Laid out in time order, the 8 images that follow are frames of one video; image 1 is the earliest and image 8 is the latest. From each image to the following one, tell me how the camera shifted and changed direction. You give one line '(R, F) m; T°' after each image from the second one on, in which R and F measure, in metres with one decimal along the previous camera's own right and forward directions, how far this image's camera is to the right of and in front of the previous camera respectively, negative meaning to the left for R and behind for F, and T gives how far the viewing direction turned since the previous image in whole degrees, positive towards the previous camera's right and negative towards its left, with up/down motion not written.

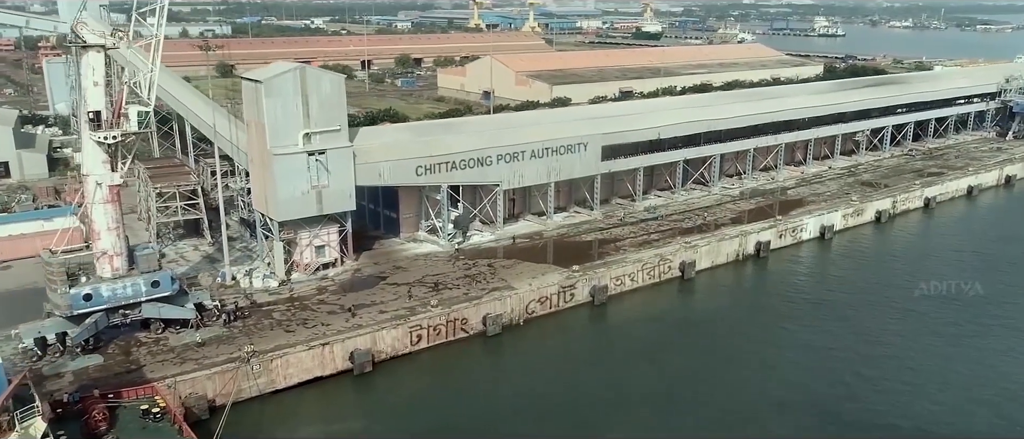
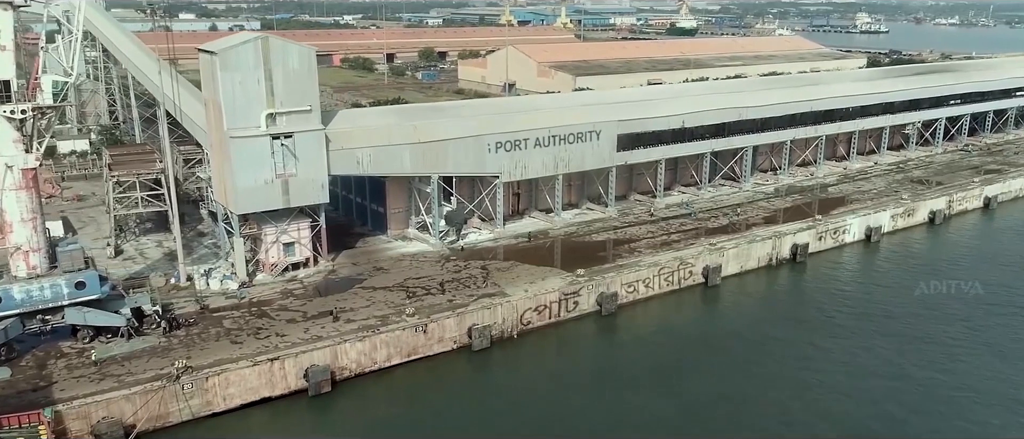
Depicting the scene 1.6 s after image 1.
(+1.3, +4.4) m; -2°
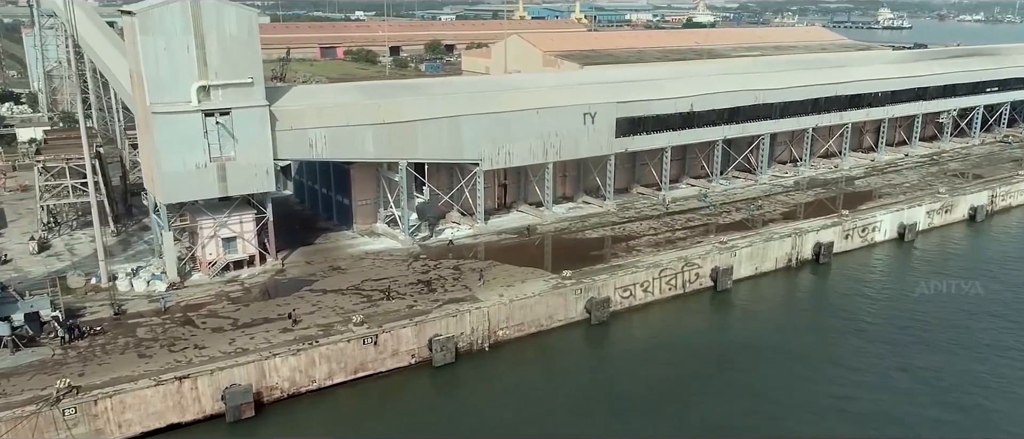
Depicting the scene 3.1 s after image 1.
(+1.2, +4.1) m; -1°
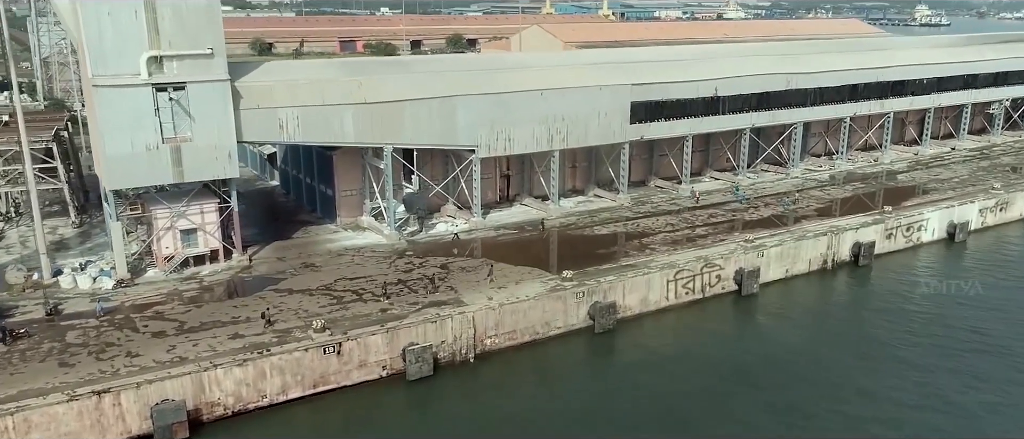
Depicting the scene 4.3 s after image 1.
(+0.9, +3.1) m; -2°
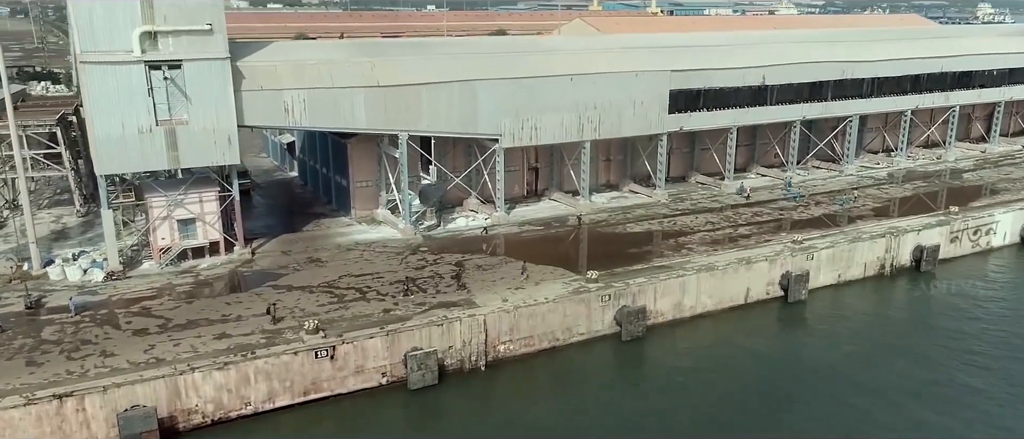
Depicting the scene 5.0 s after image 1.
(+0.6, +2.0) m; -3°
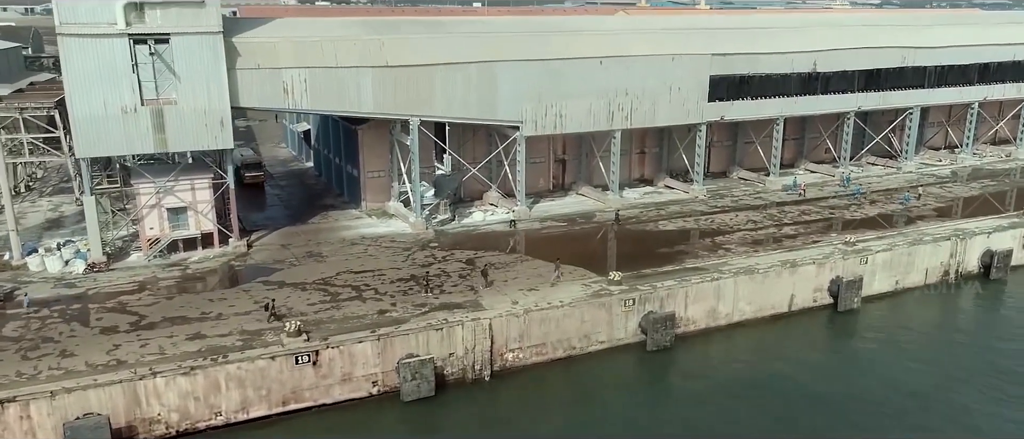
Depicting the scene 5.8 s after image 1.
(+0.6, +2.0) m; -3°
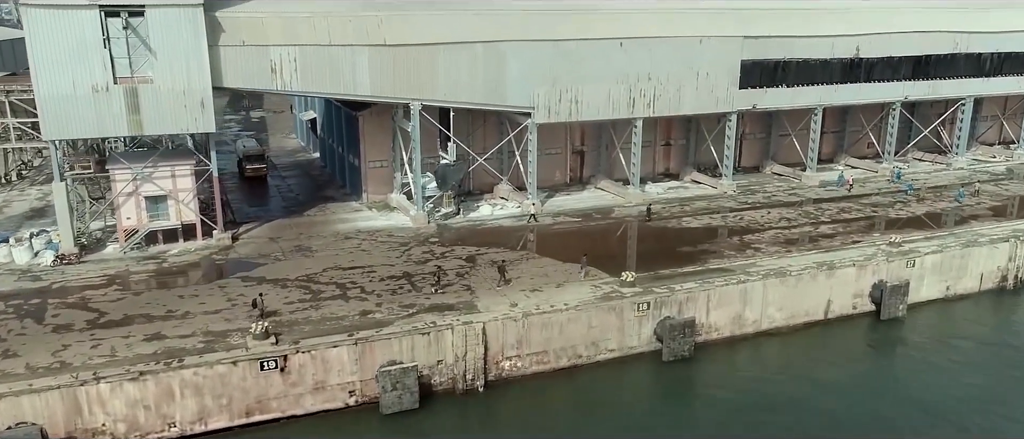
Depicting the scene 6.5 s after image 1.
(+0.6, +1.8) m; -2°
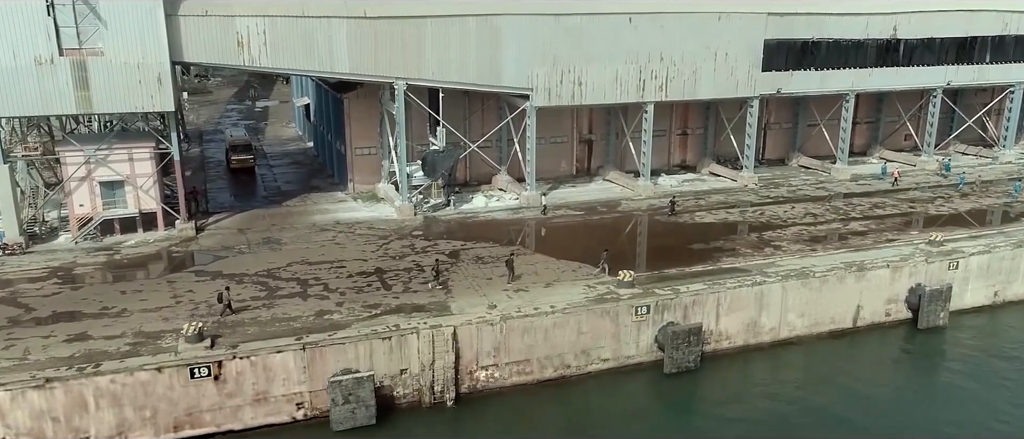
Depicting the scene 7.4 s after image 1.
(+0.8, +1.9) m; -2°
